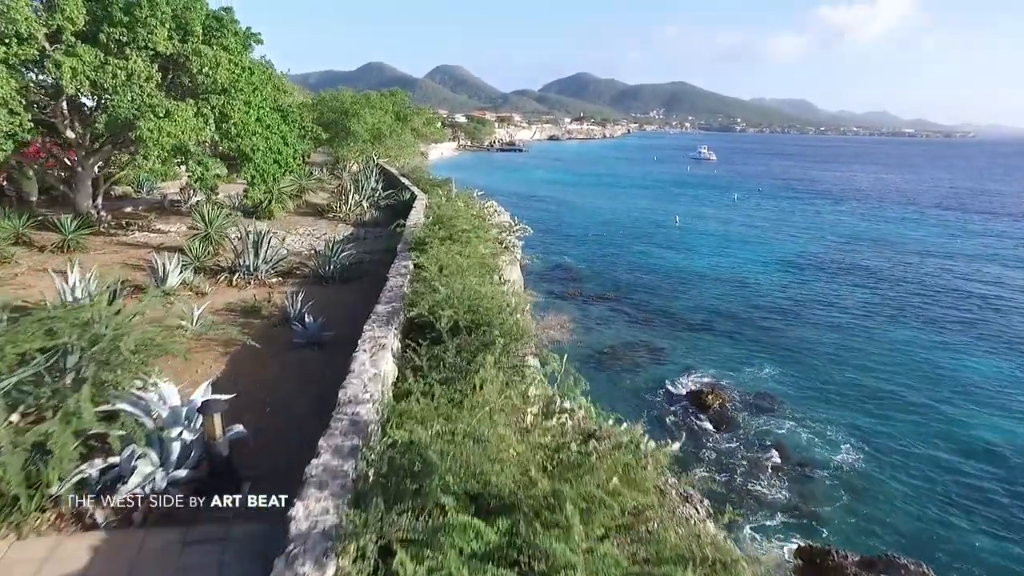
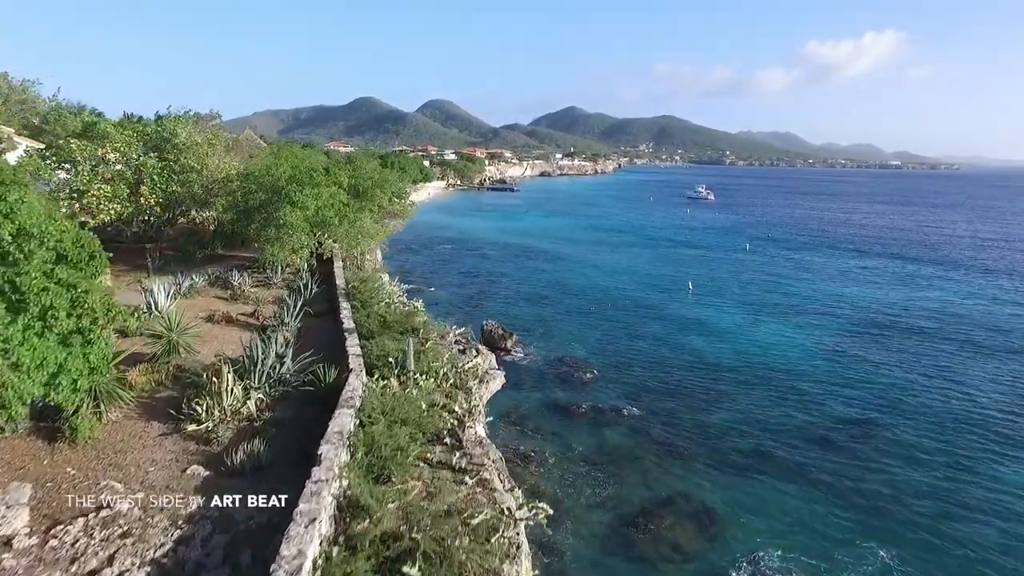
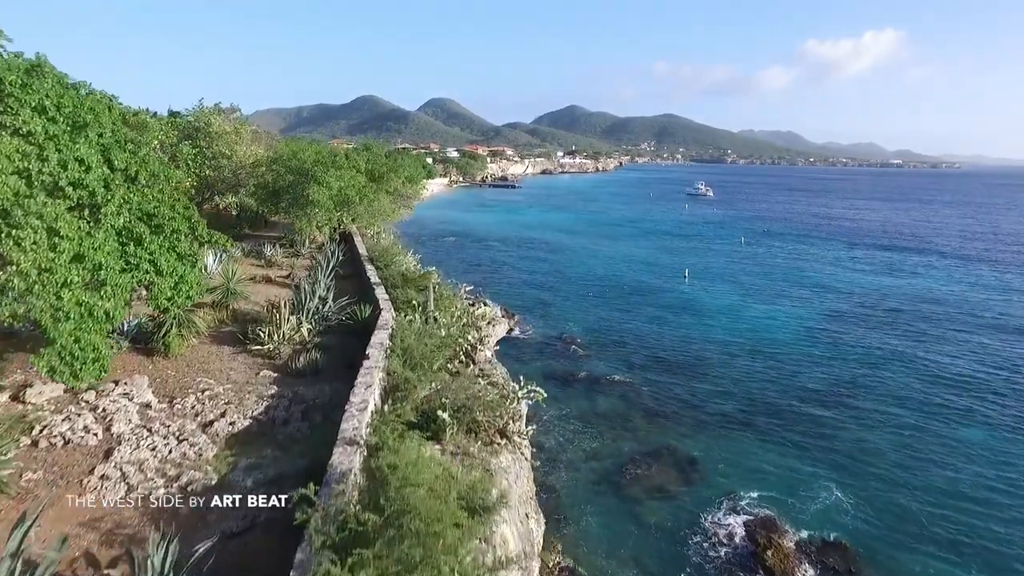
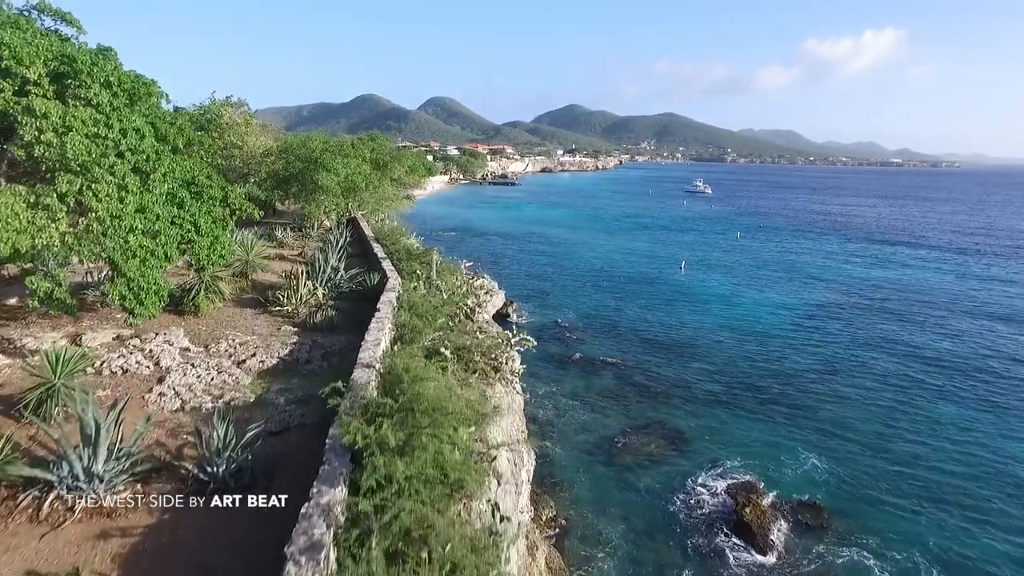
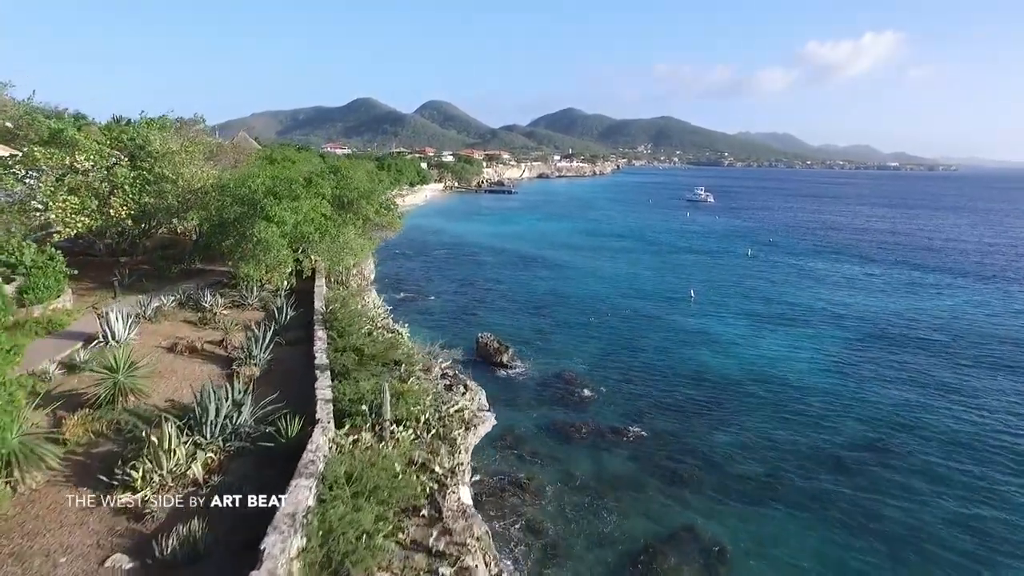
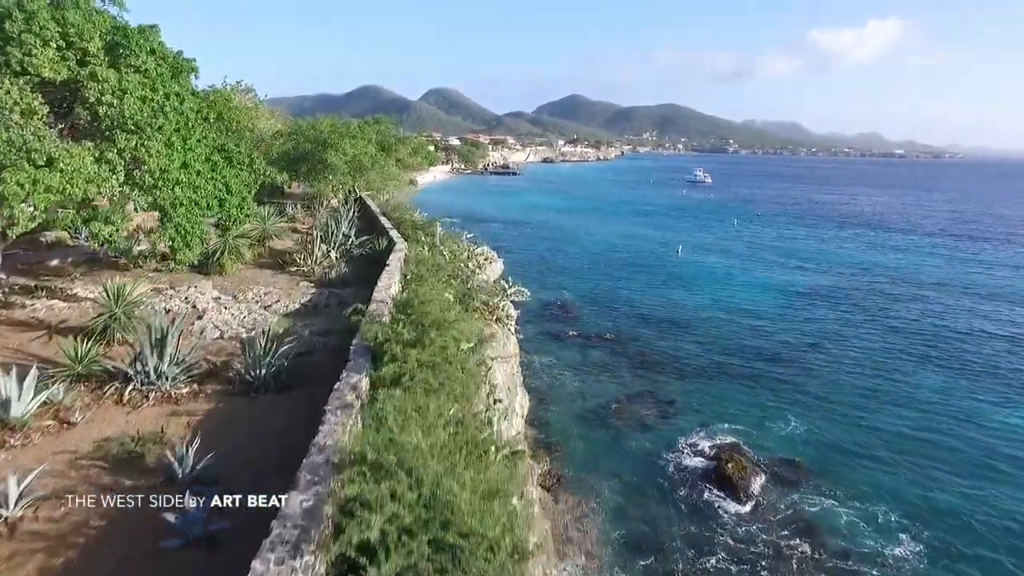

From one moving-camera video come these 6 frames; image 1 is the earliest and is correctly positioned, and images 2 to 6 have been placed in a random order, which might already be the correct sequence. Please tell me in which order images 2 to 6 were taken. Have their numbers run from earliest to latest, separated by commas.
6, 4, 3, 2, 5
